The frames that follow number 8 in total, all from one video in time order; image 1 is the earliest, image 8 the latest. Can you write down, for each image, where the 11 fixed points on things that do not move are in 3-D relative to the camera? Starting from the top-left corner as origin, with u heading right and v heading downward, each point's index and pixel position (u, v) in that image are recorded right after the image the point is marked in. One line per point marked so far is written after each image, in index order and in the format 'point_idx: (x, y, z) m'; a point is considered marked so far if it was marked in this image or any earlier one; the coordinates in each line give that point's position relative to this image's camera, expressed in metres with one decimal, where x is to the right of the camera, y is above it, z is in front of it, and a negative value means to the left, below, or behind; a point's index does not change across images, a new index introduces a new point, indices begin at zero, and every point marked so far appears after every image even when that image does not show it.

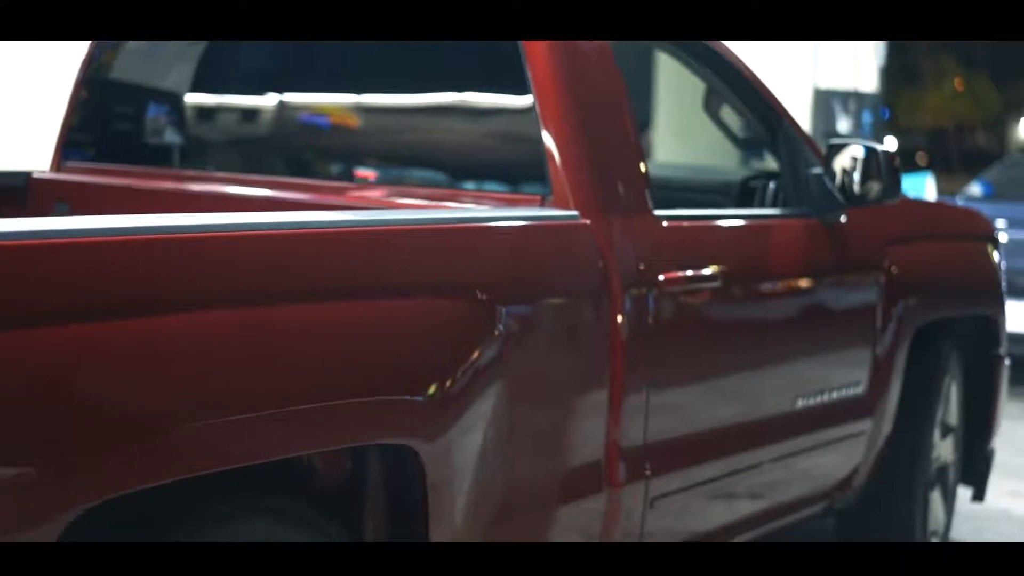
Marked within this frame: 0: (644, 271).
0: (+0.2, 0.0, +3.3) m
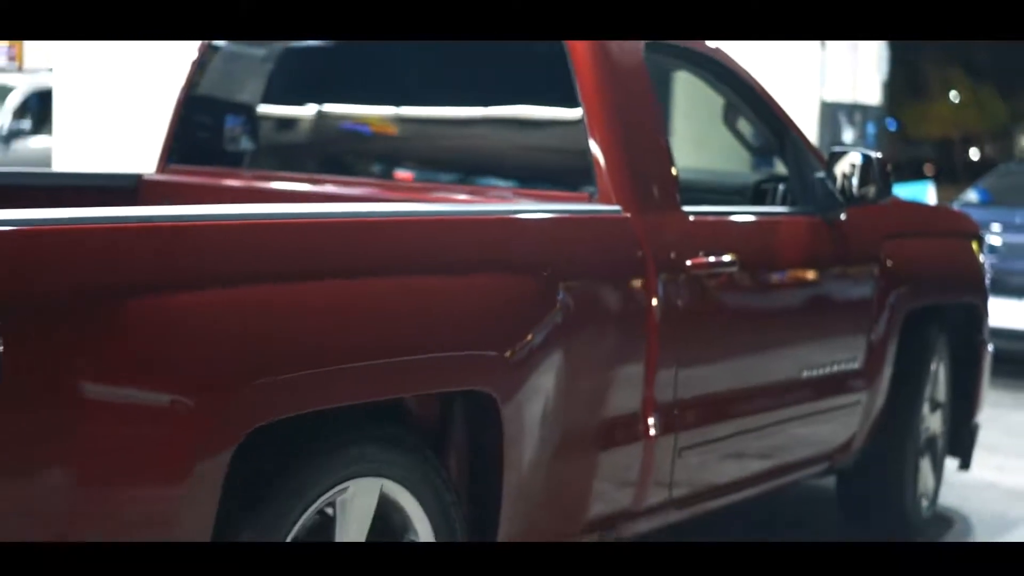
0: (+0.3, 0.0, +4.0) m
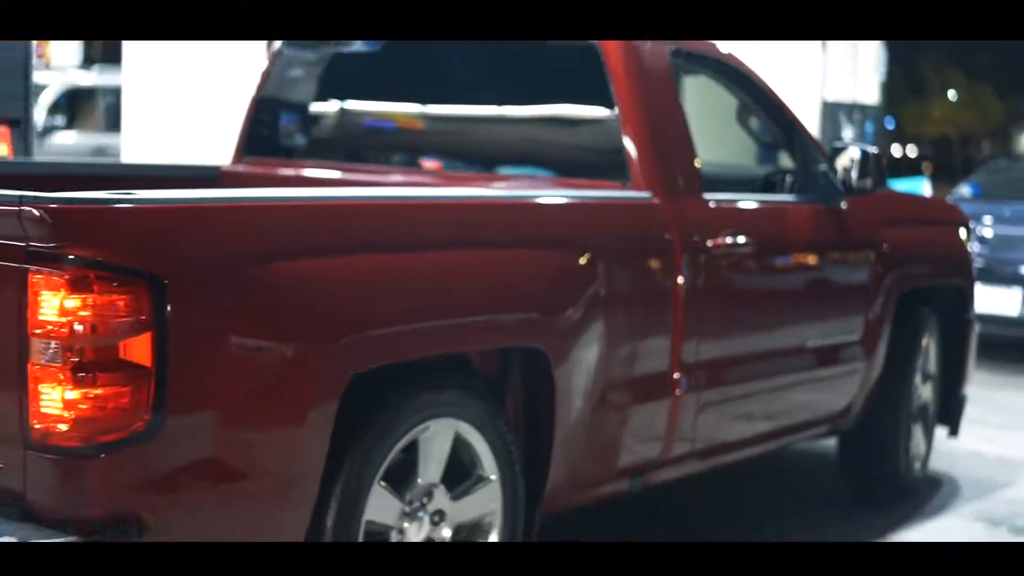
0: (+0.4, +0.1, +4.5) m
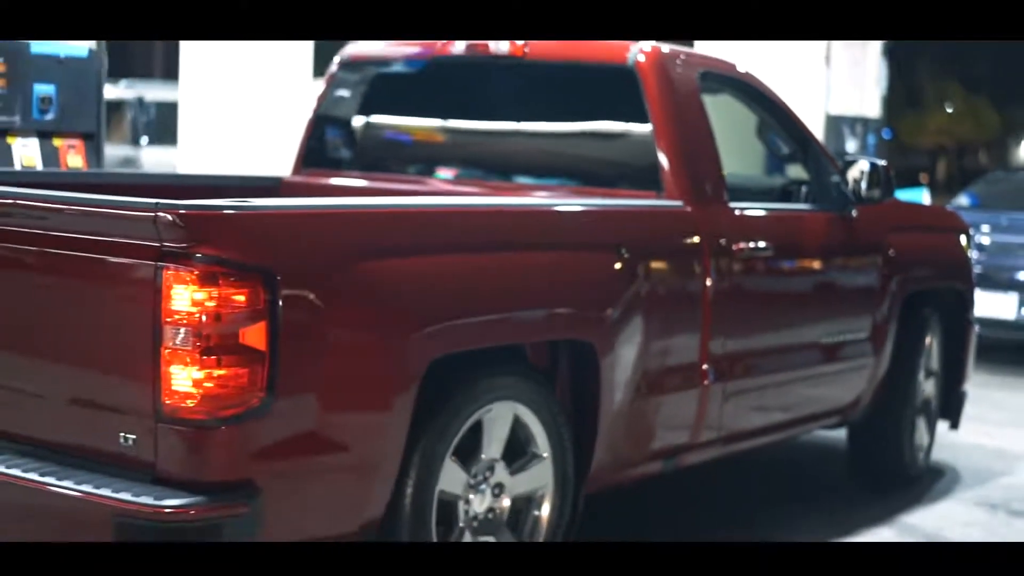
0: (+0.4, +0.1, +5.0) m
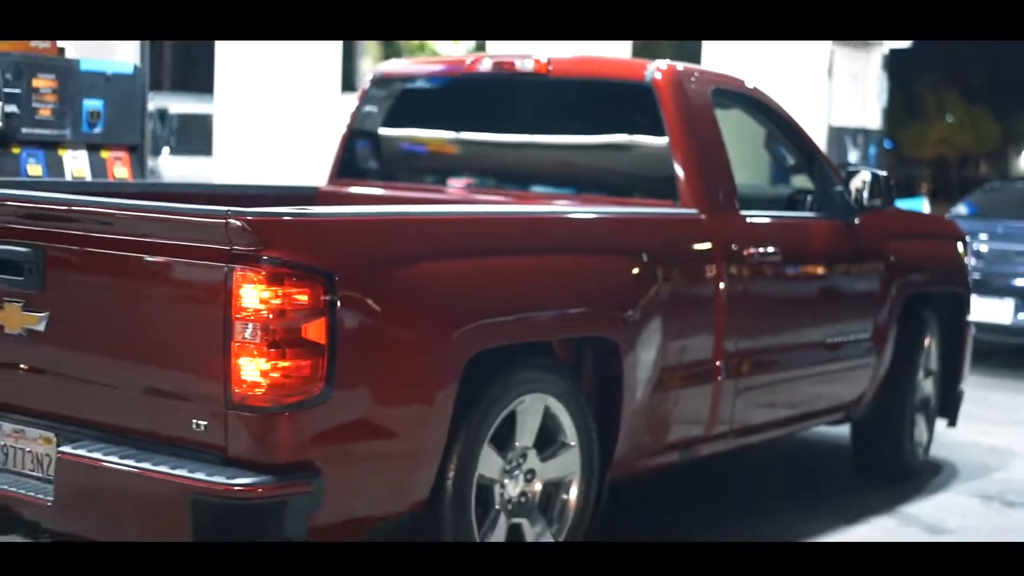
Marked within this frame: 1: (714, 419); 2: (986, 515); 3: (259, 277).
0: (+0.5, +0.1, +5.3) m
1: (+0.4, -0.3, +5.3) m
2: (+1.2, -0.6, +6.0) m
3: (-0.4, 0.0, +3.6) m
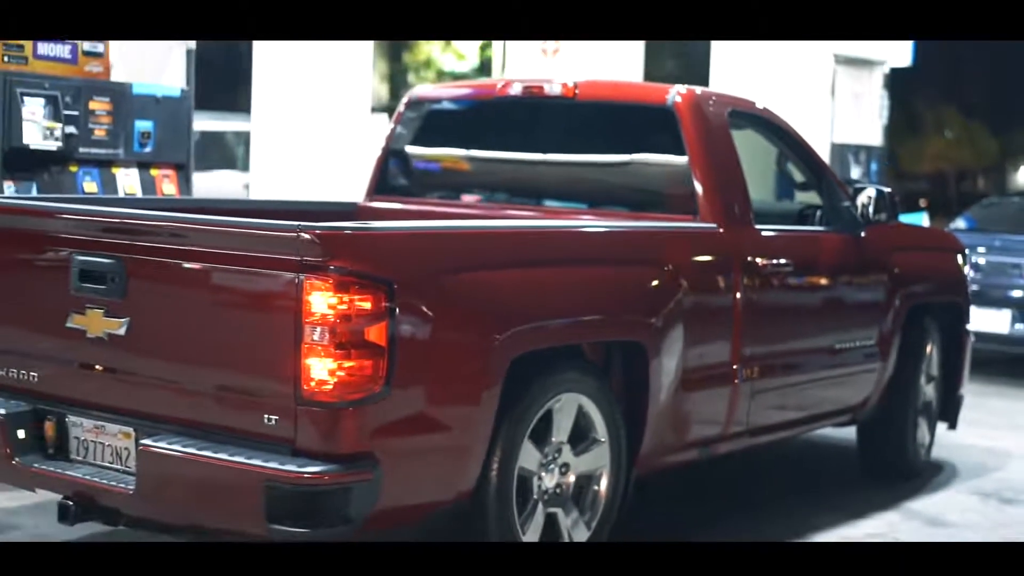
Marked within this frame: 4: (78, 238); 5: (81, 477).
0: (+0.6, +0.1, +5.7) m
1: (+0.5, -0.3, +5.6) m
2: (+1.3, -0.6, +6.4) m
3: (-0.3, 0.0, +3.9) m
4: (-0.8, +0.1, +4.4) m
5: (-0.8, -0.3, +4.4) m
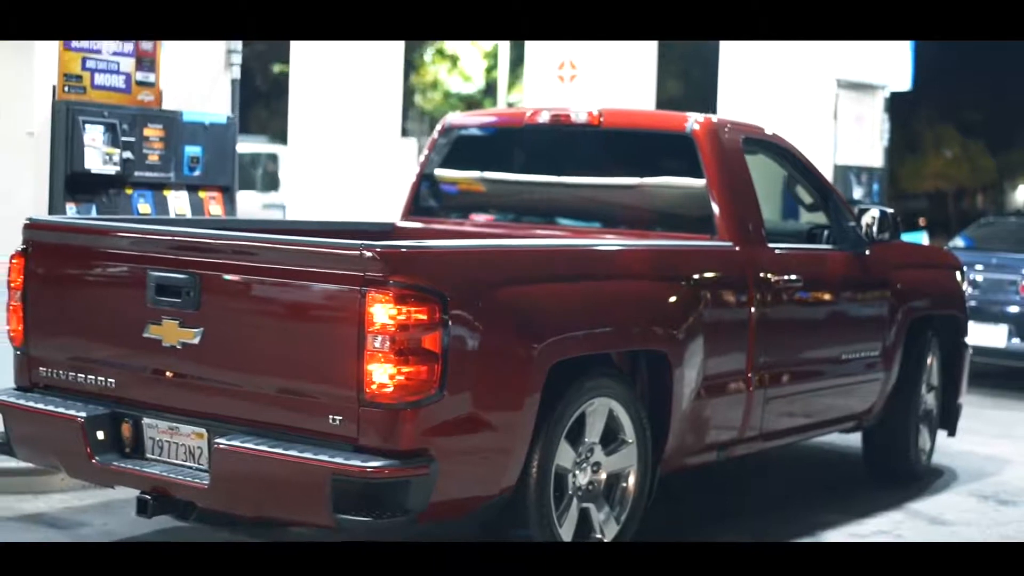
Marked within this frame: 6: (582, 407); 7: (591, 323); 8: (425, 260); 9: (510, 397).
0: (+0.6, 0.0, +6.1) m
1: (+0.6, -0.3, +6.1) m
2: (+1.3, -0.6, +6.8) m
3: (-0.2, 0.0, +4.4) m
4: (-0.7, +0.1, +4.9) m
5: (-0.7, -0.4, +4.8) m
6: (+0.1, -0.2, +5.0) m
7: (+0.2, -0.1, +5.1) m
8: (-0.2, +0.1, +4.4) m
9: (0.0, -0.2, +4.7) m
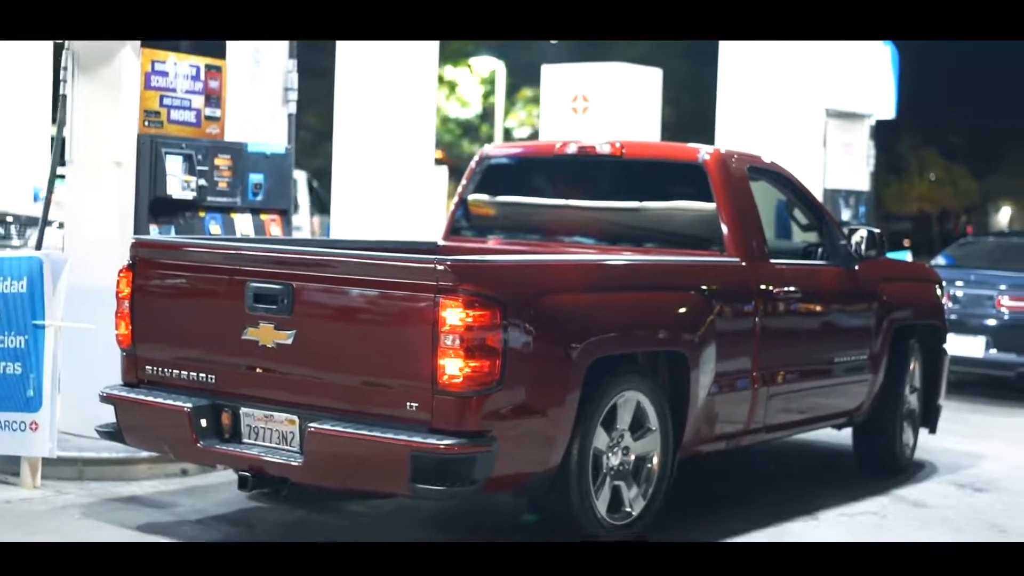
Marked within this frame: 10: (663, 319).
0: (+0.7, 0.0, +6.9) m
1: (+0.7, -0.4, +6.9) m
2: (+1.4, -0.7, +7.6) m
3: (-0.1, 0.0, +5.2) m
4: (-0.6, 0.0, +5.7) m
5: (-0.6, -0.4, +5.6) m
6: (+0.2, -0.3, +5.9) m
7: (+0.3, -0.1, +5.9) m
8: (-0.1, 0.0, +5.3) m
9: (+0.1, -0.2, +5.5) m
10: (+0.4, -0.1, +6.2) m
